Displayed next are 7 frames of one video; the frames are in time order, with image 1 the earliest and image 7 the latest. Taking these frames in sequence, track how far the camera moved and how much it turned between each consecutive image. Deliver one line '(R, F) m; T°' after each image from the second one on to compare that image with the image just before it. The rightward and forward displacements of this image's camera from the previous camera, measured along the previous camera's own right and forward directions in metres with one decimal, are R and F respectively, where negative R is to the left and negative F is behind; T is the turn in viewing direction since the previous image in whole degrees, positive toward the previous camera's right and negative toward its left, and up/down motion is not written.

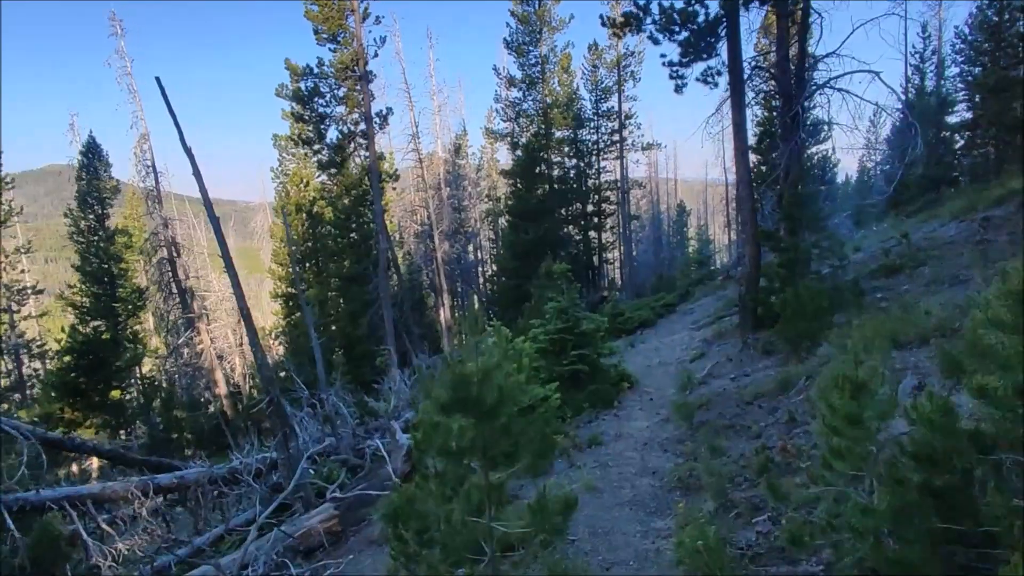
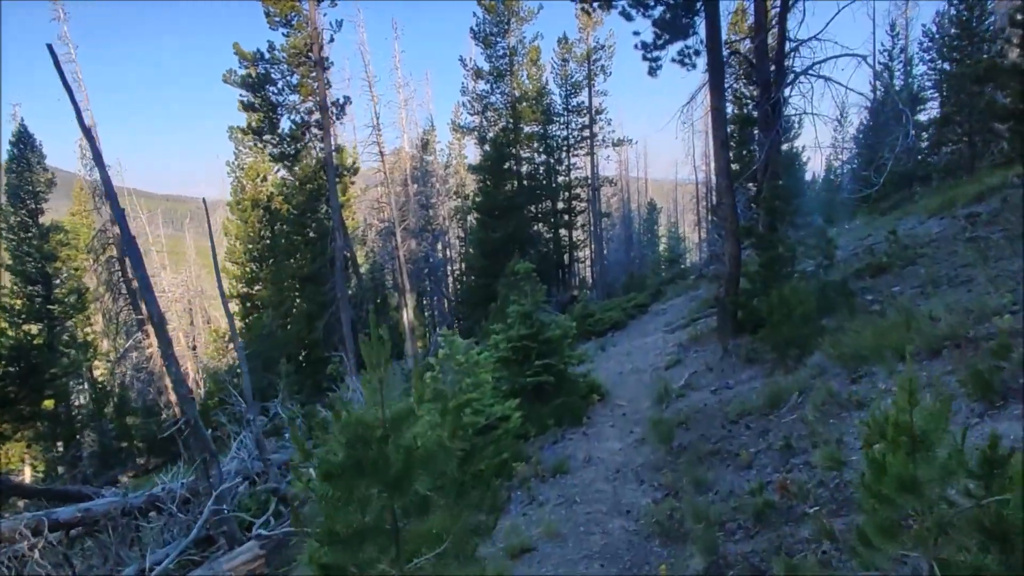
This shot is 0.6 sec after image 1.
(+0.2, +1.1) m; +3°
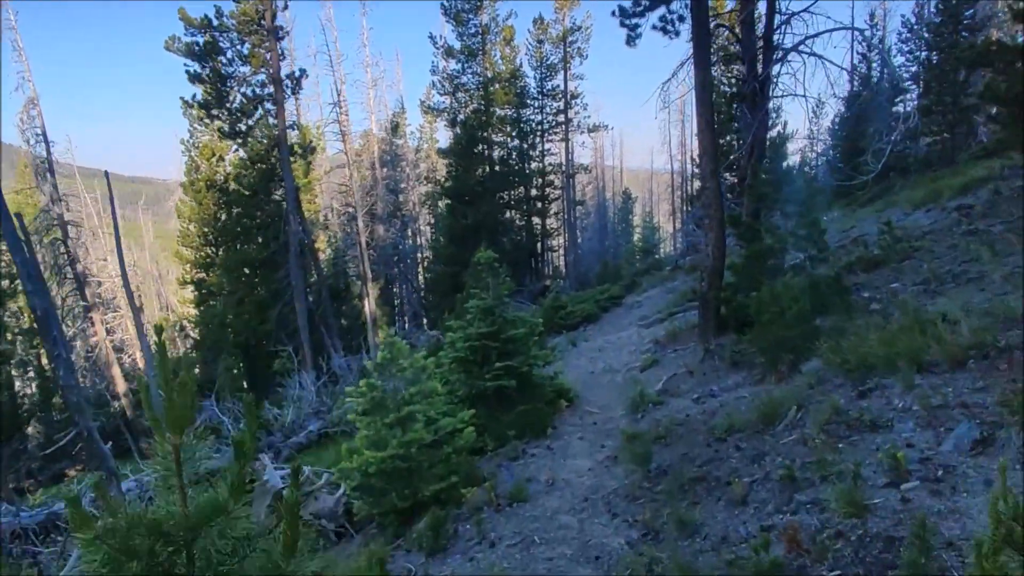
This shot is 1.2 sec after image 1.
(+0.2, +1.1) m; +2°
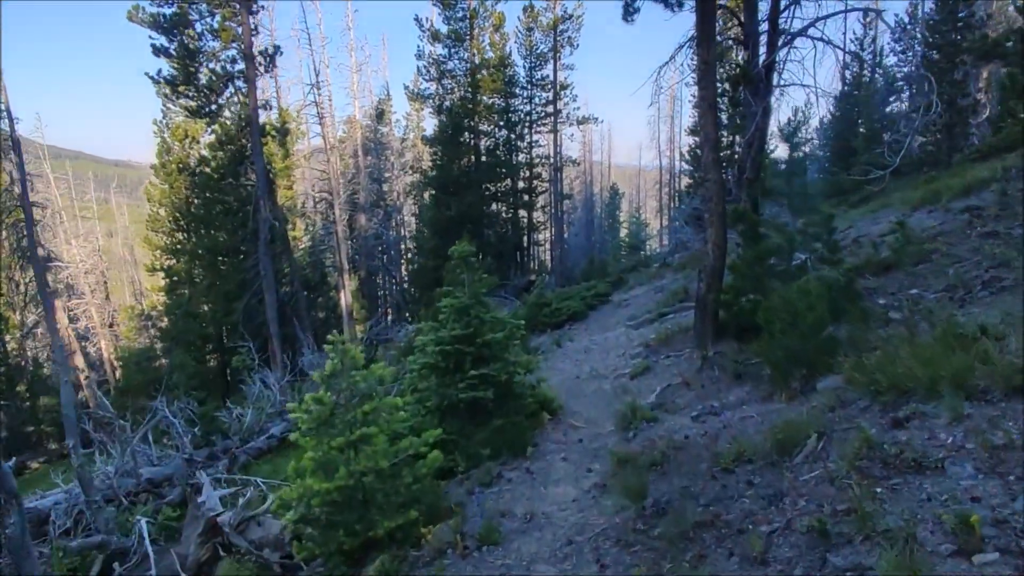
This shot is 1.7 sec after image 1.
(+0.1, +0.9) m; +1°
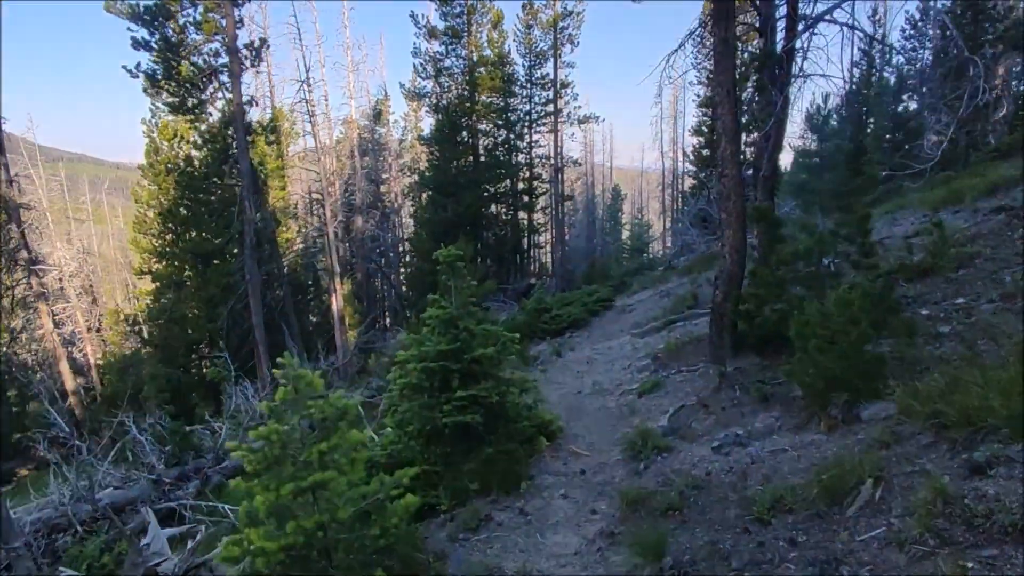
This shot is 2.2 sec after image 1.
(+0.1, +0.9) m; 0°
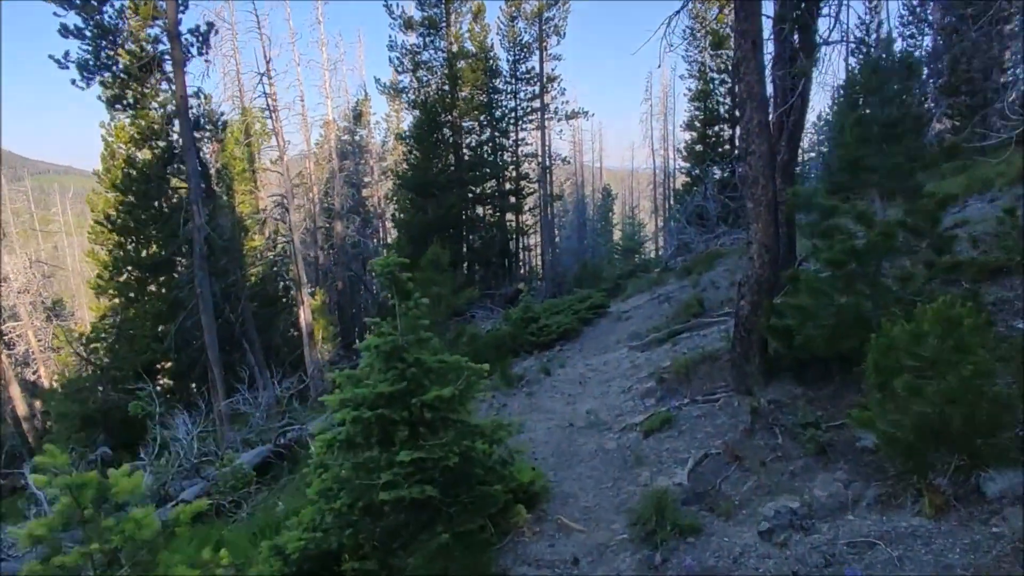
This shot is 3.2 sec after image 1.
(+0.2, +1.8) m; +1°
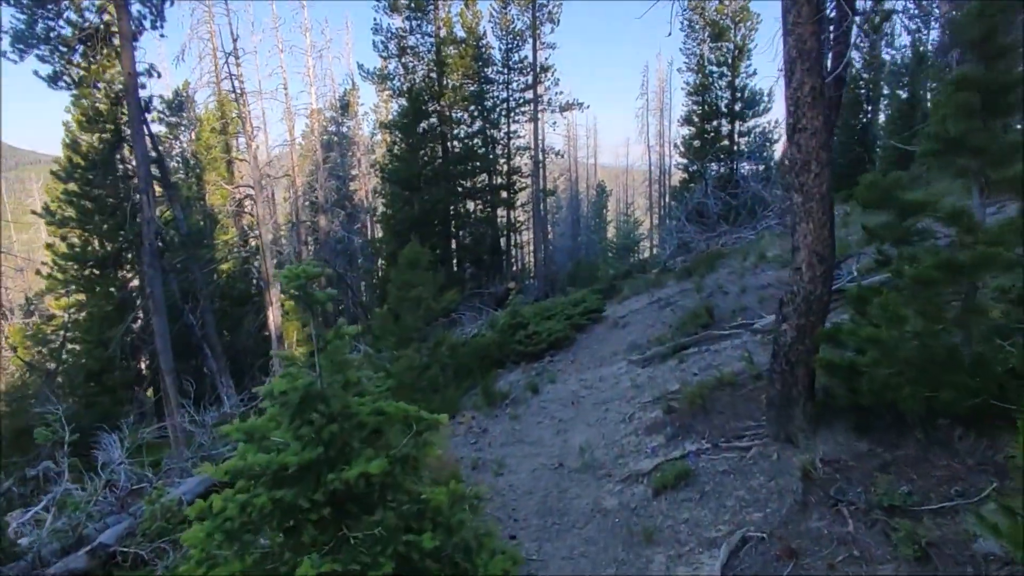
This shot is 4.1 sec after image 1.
(+0.2, +1.5) m; +1°
